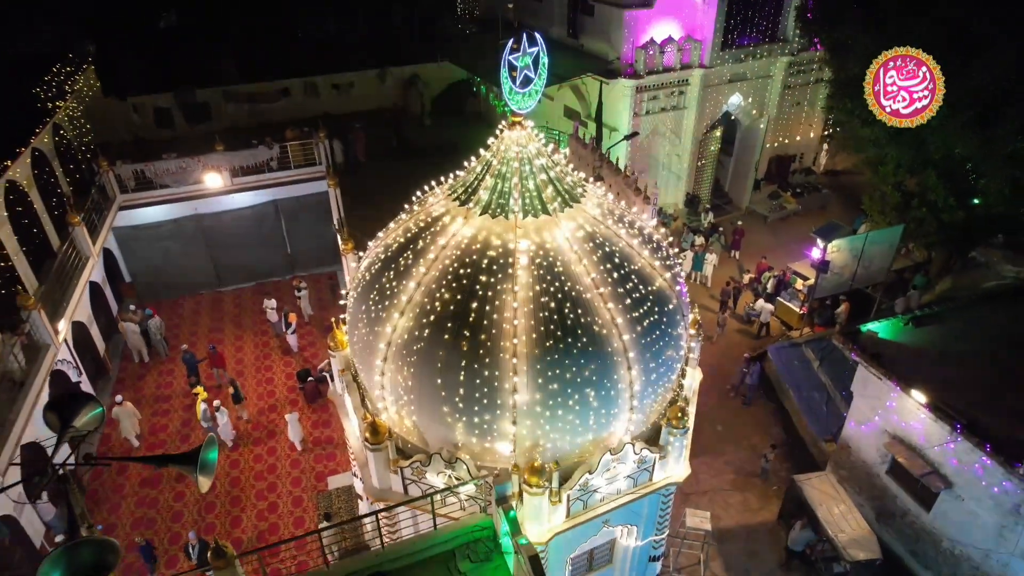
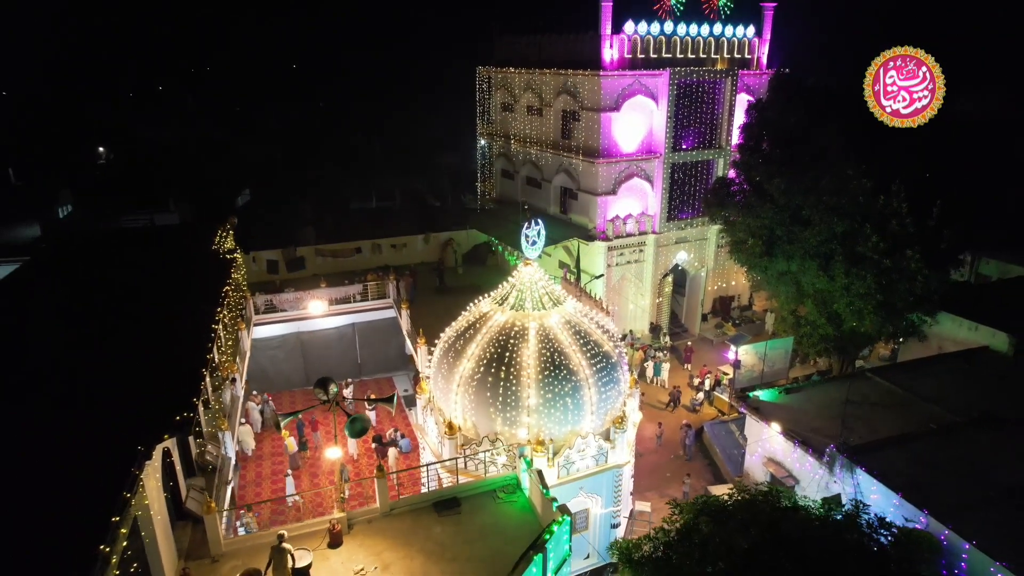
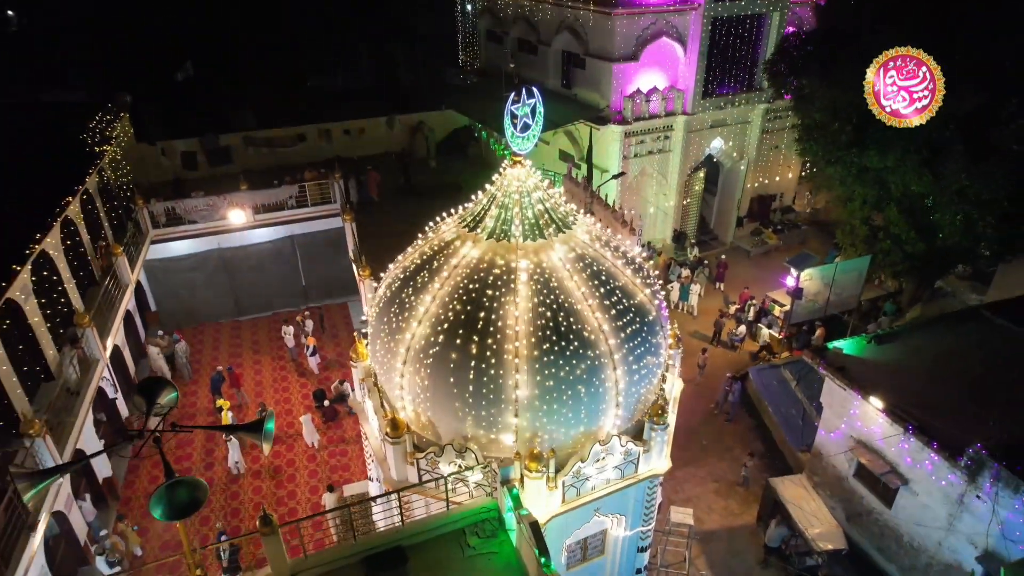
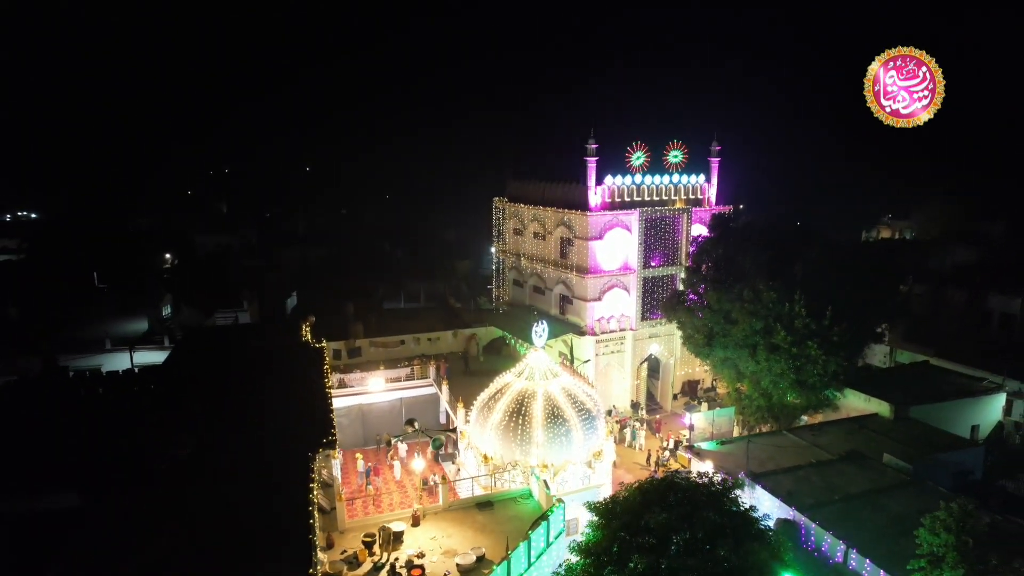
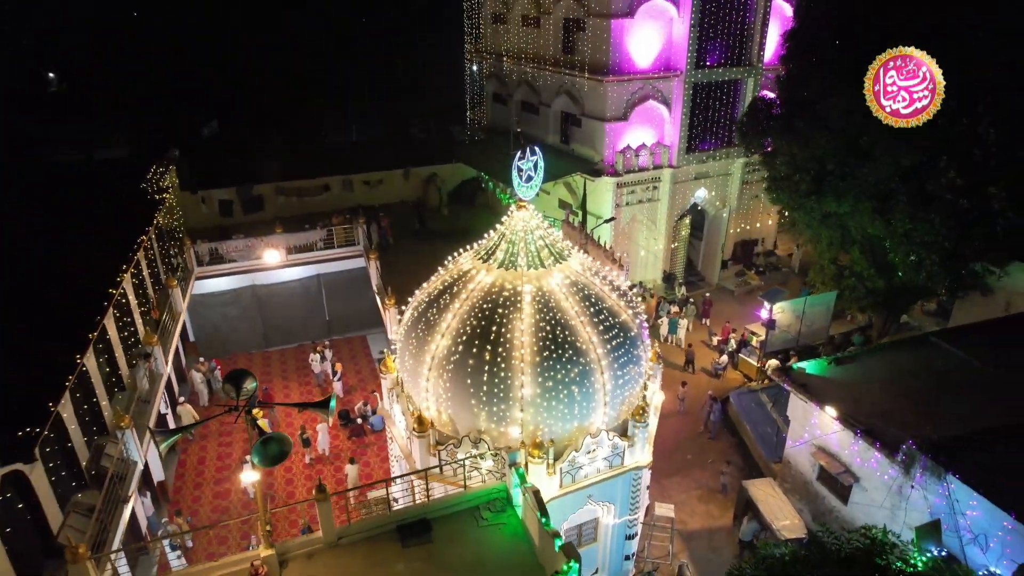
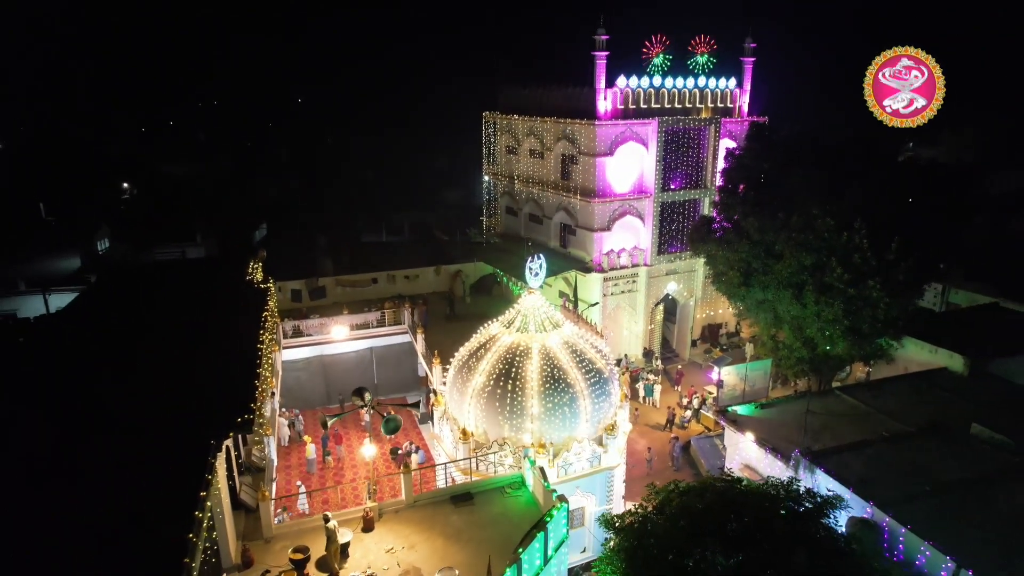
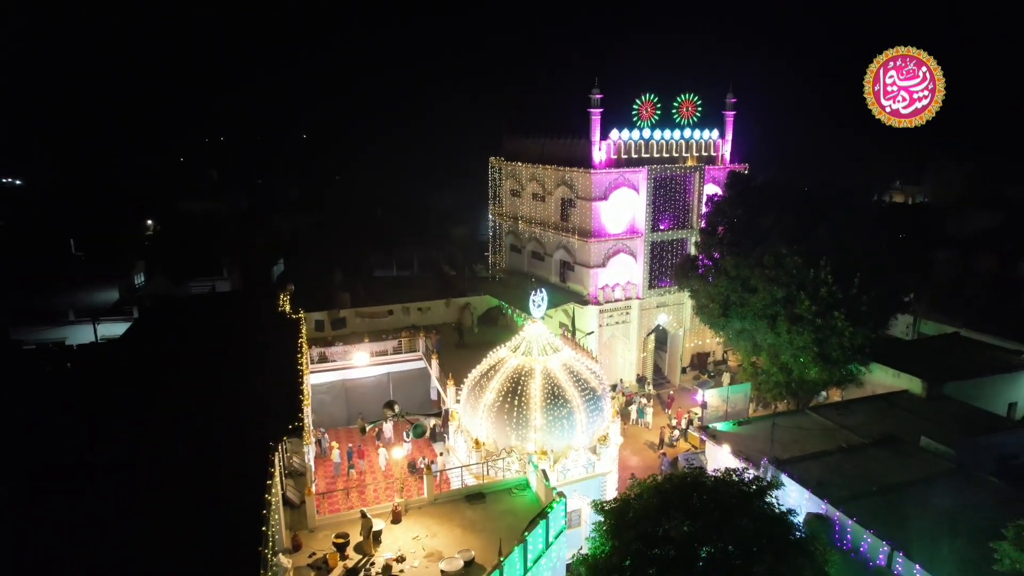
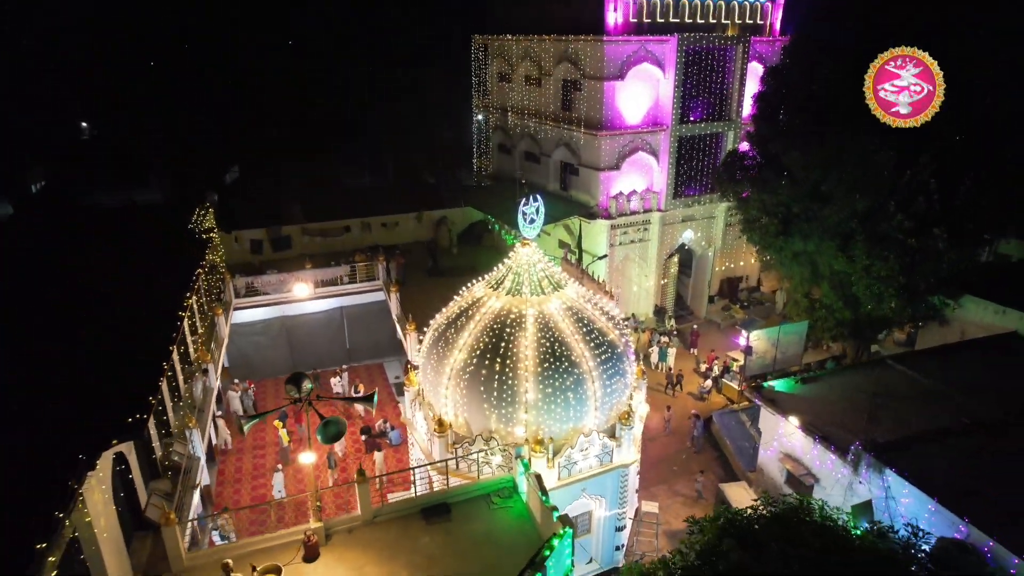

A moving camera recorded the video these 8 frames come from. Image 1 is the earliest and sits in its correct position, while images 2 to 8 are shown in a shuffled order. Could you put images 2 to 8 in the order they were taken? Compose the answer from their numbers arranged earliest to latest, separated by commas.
3, 5, 8, 2, 6, 7, 4
